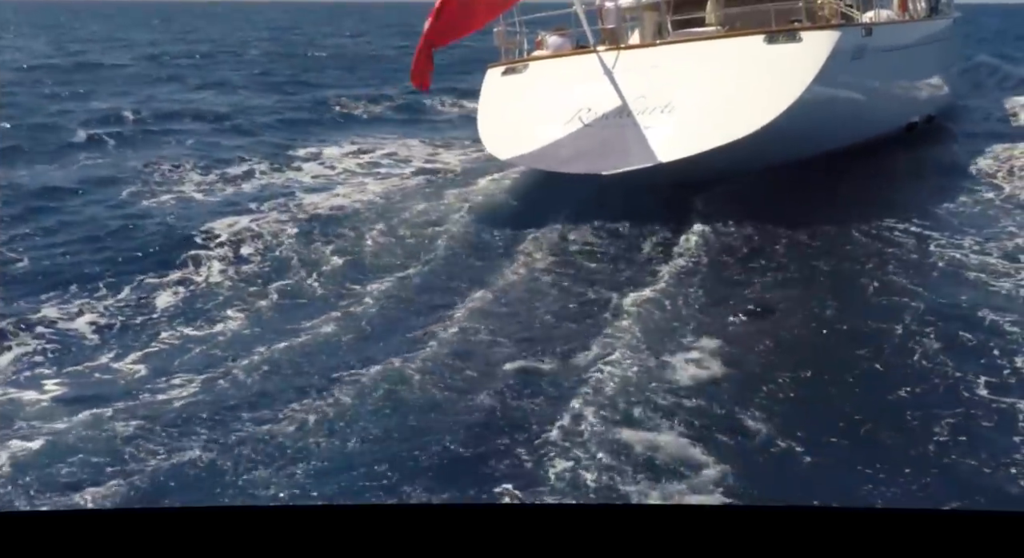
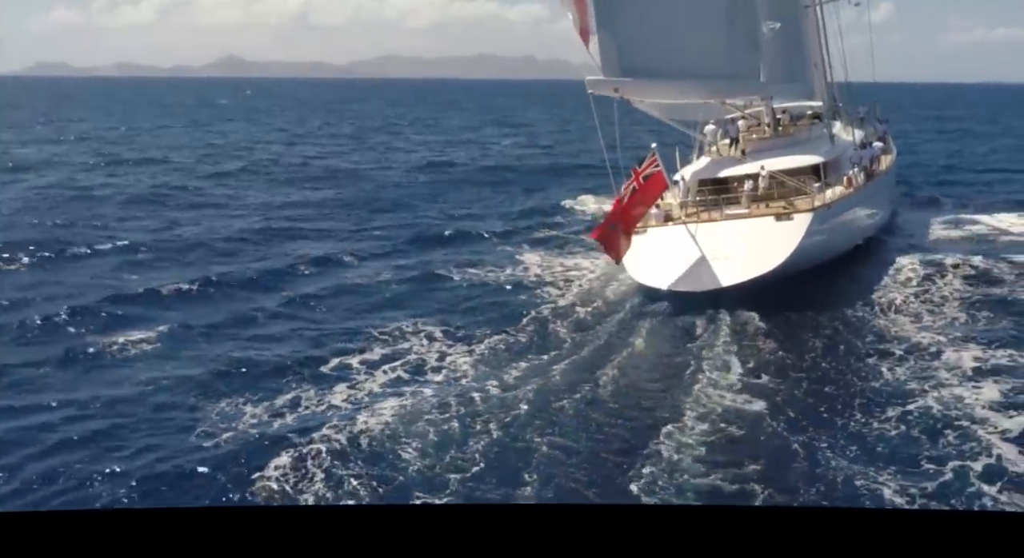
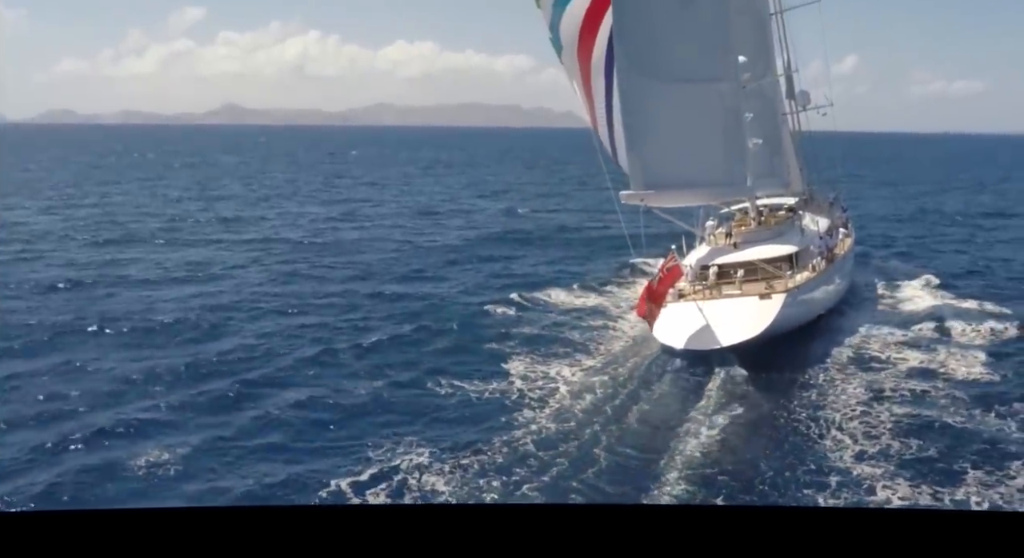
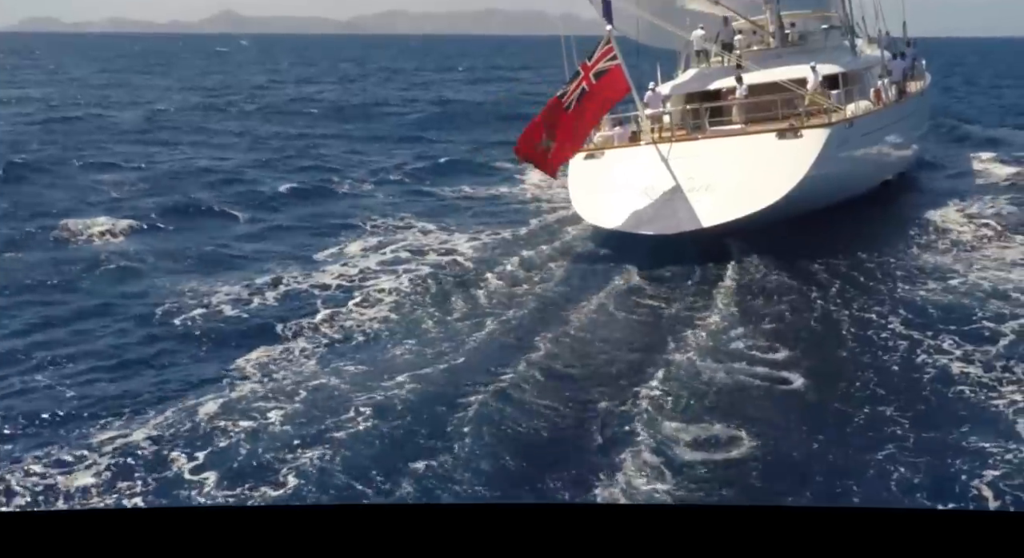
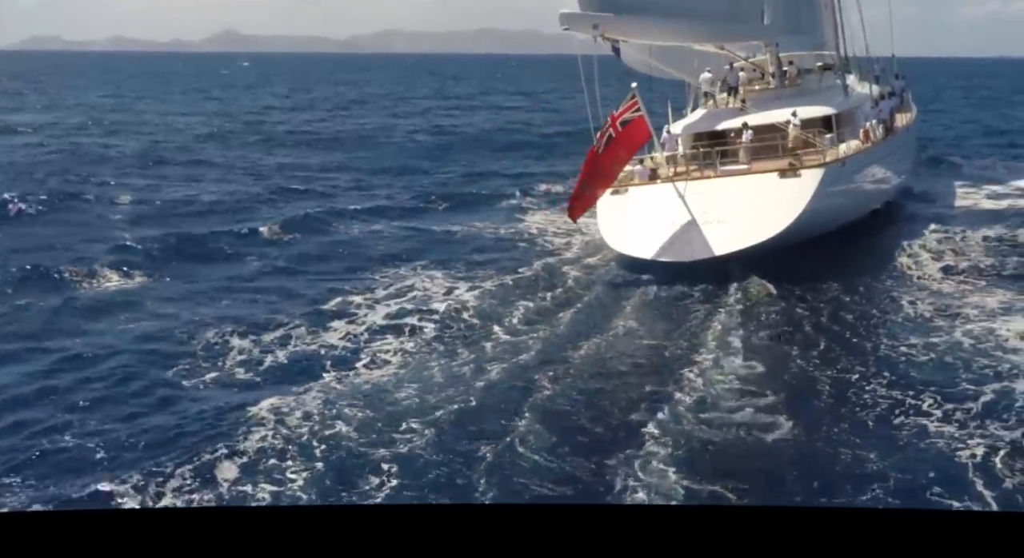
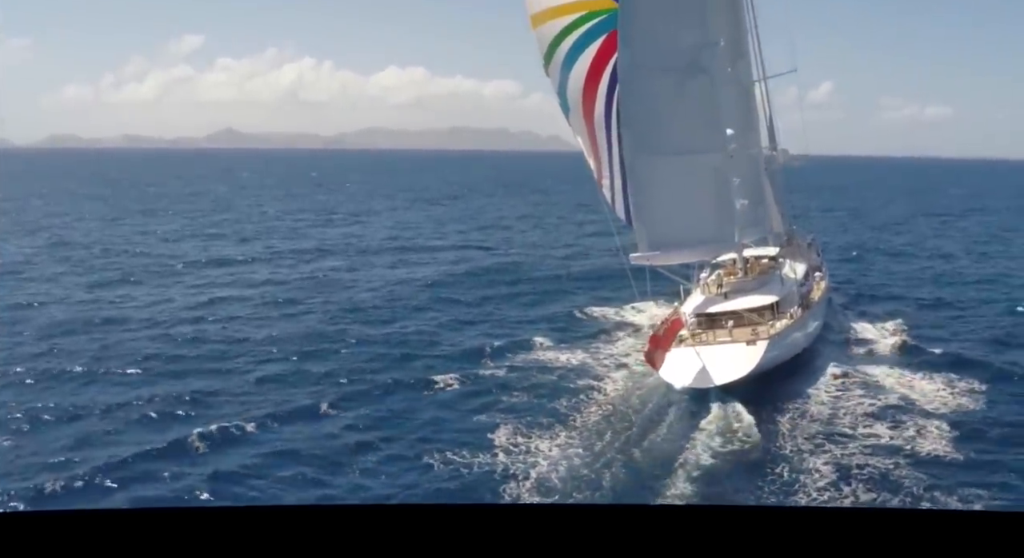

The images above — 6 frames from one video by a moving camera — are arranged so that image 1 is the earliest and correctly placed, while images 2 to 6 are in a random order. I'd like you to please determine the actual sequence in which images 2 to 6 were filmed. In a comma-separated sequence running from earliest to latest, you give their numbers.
4, 5, 2, 3, 6
